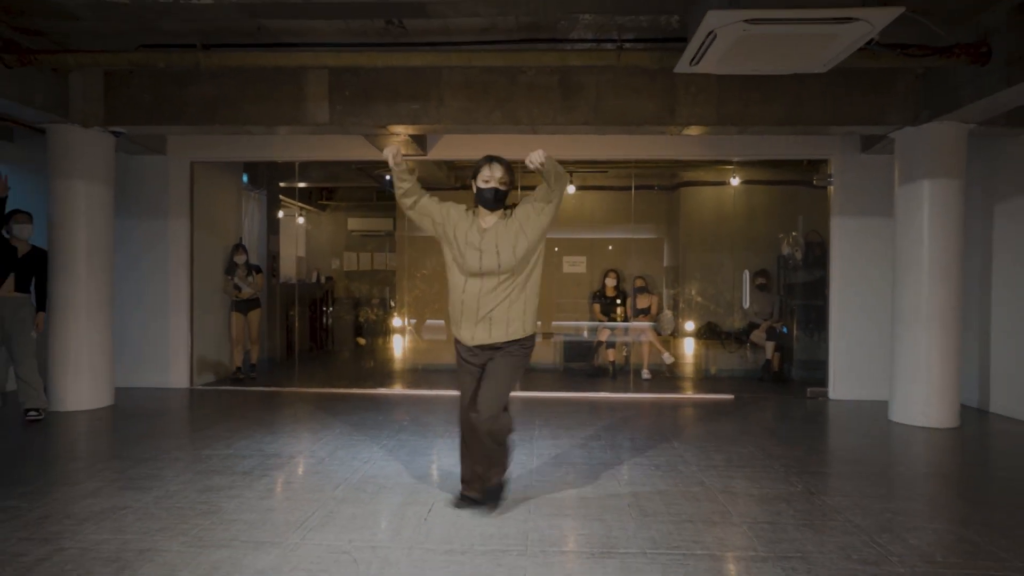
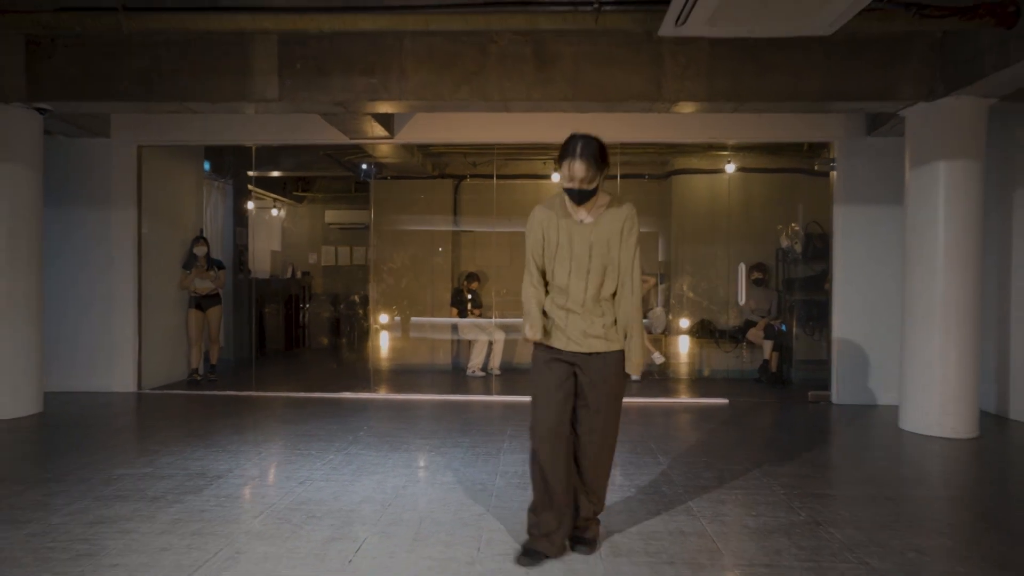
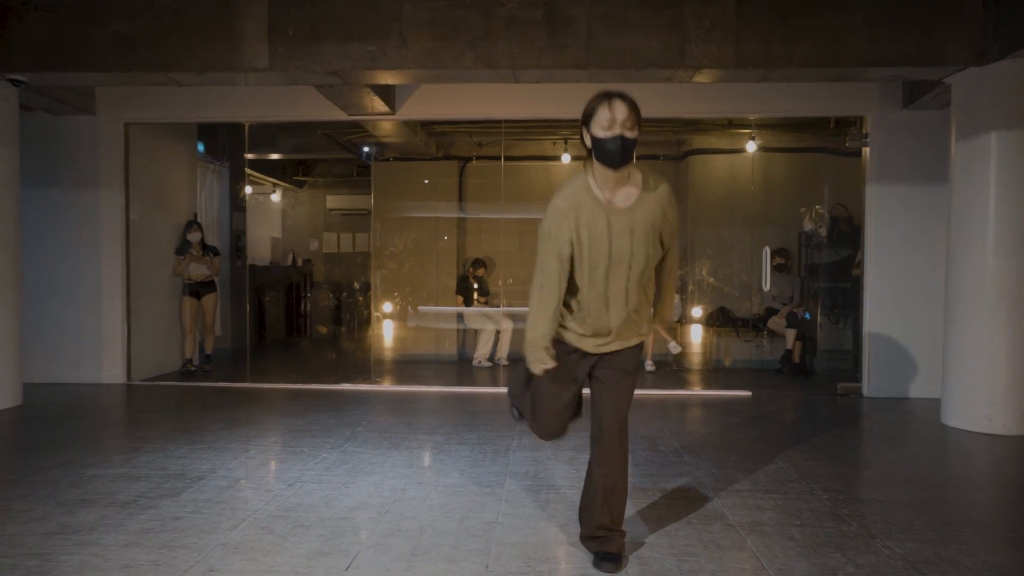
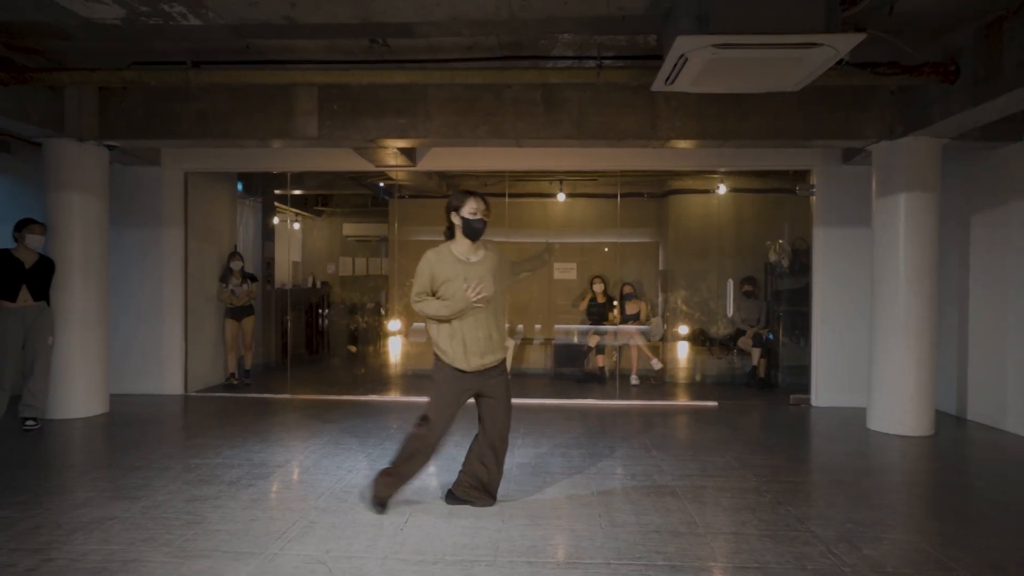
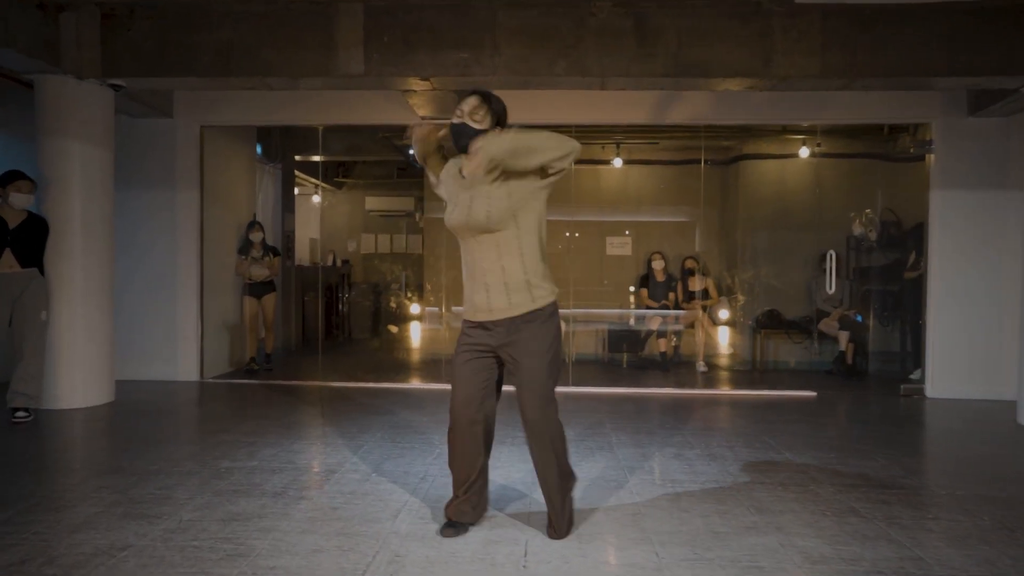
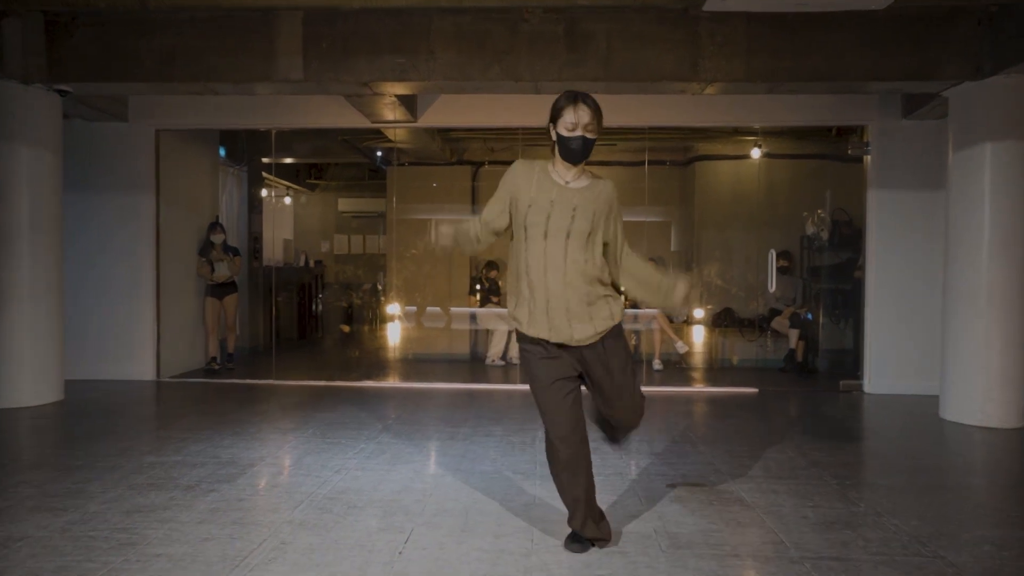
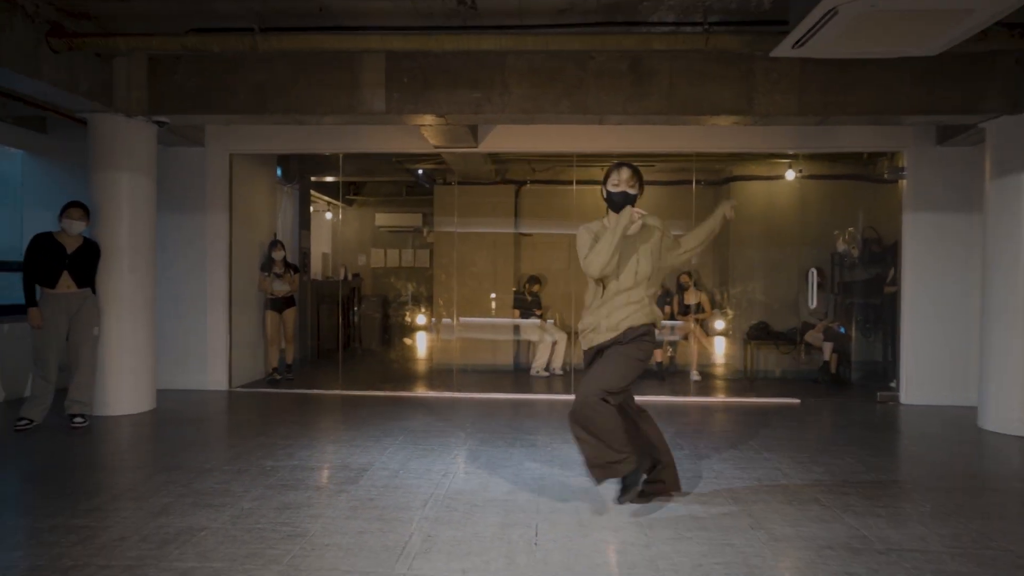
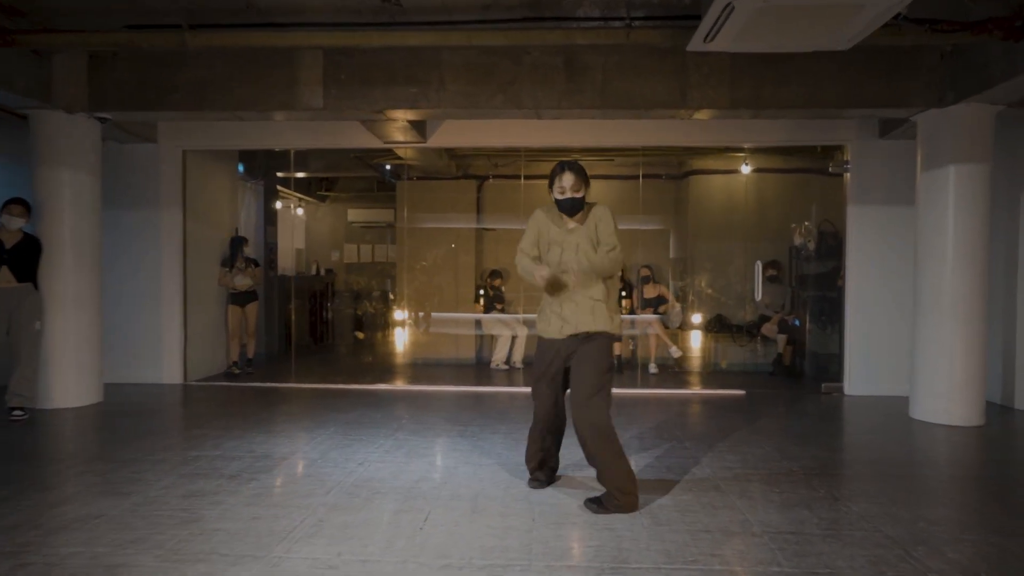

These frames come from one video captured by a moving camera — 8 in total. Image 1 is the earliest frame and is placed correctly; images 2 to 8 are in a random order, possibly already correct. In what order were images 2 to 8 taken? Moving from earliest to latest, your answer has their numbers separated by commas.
6, 4, 5, 7, 8, 3, 2
